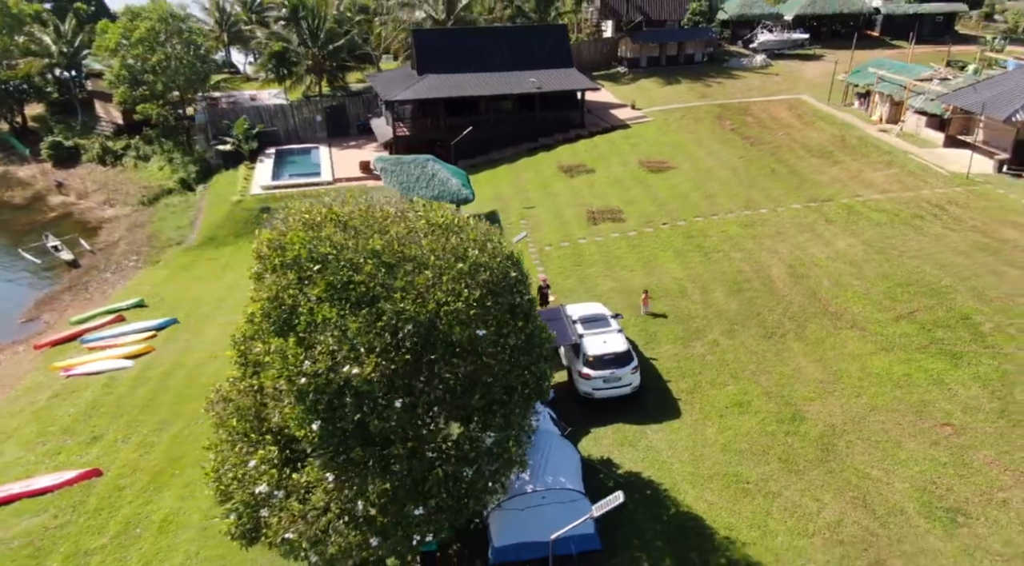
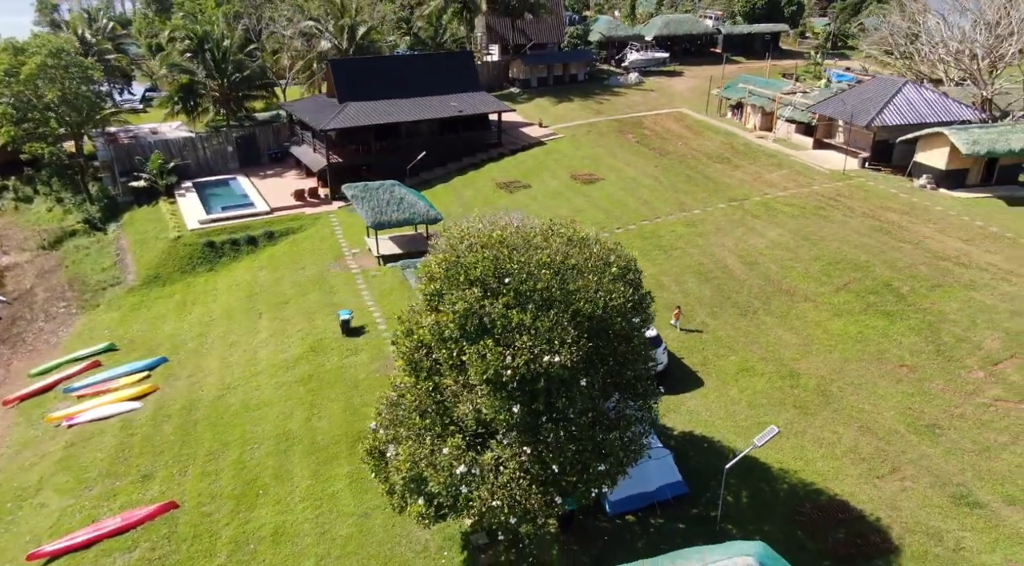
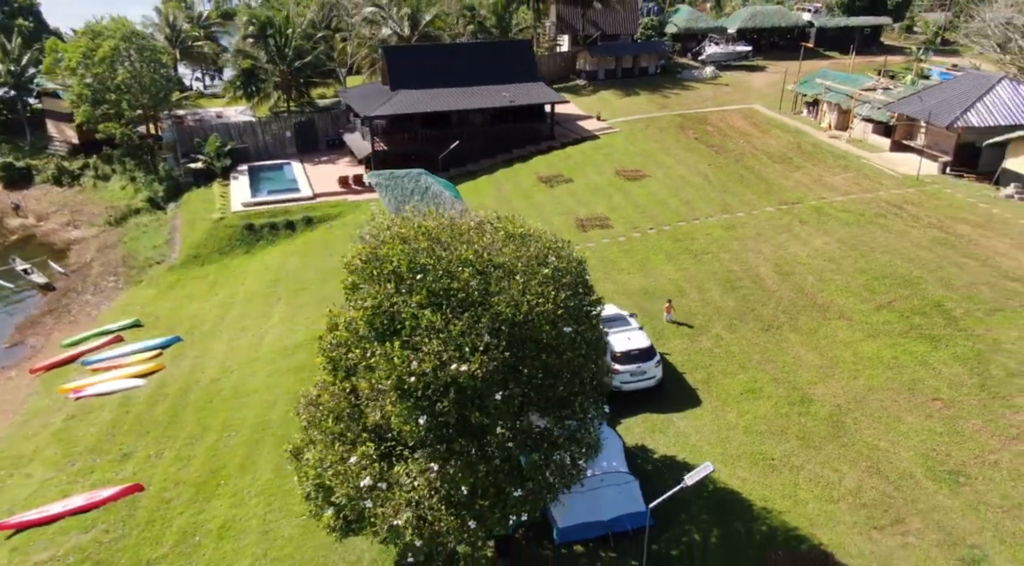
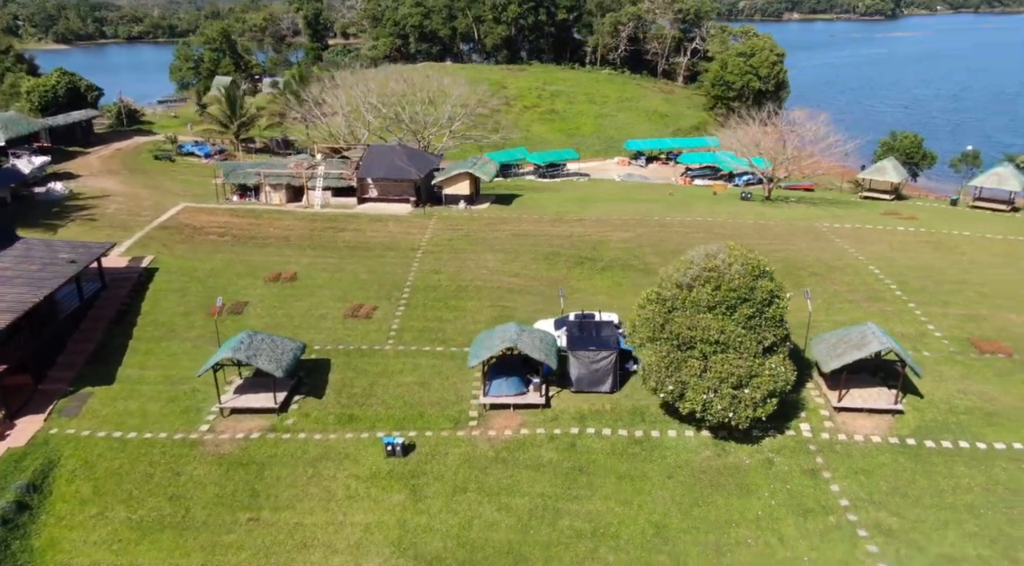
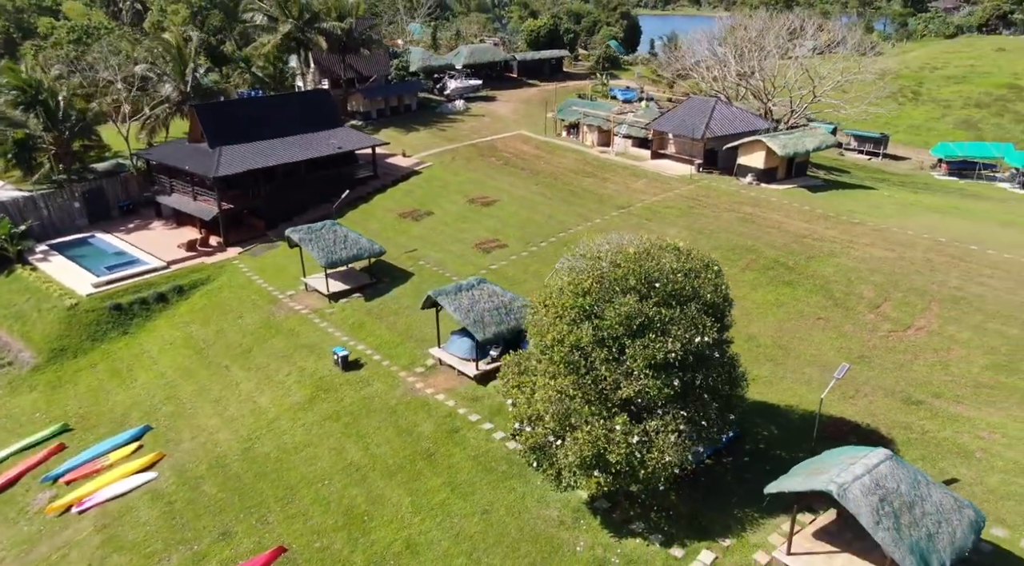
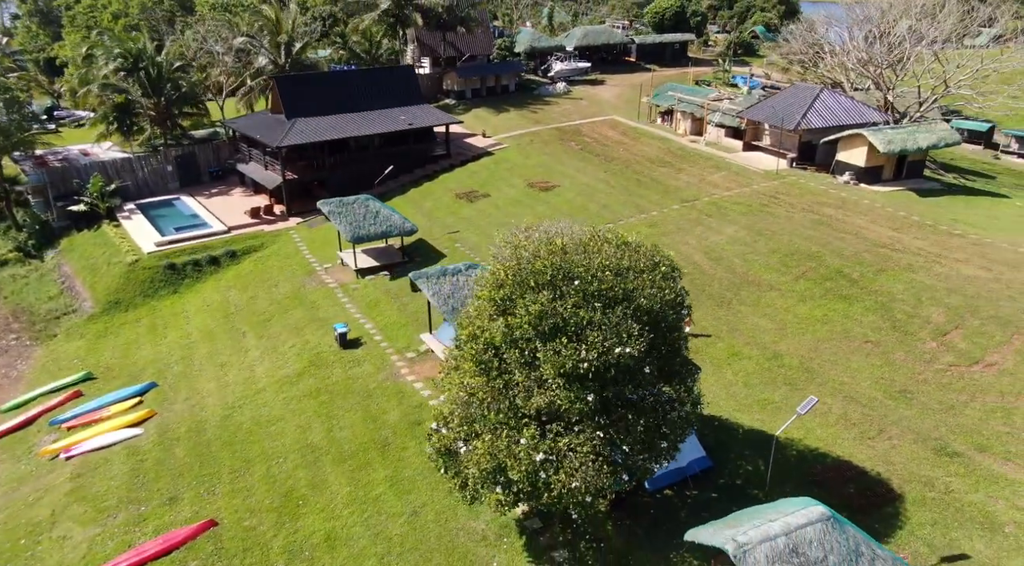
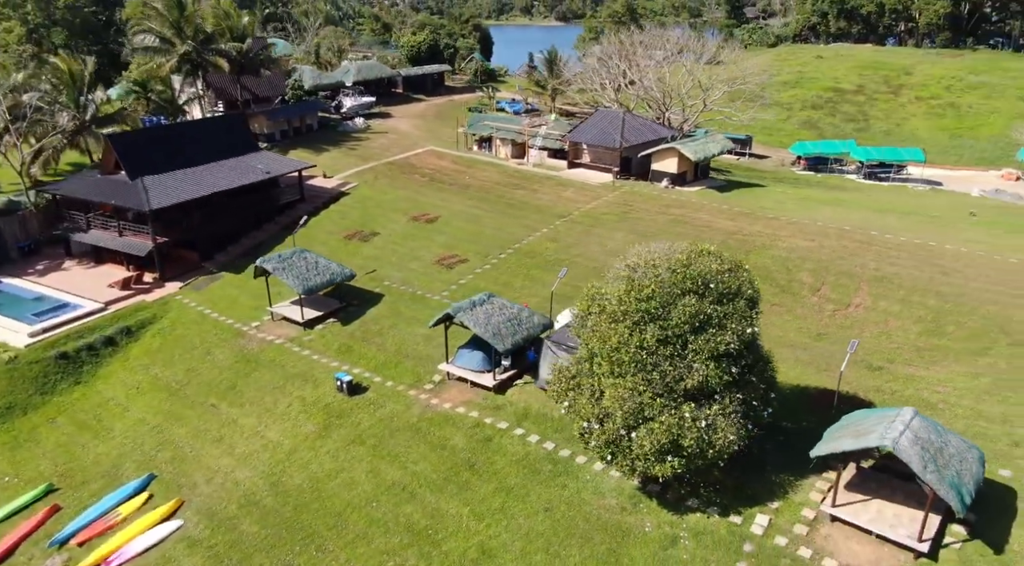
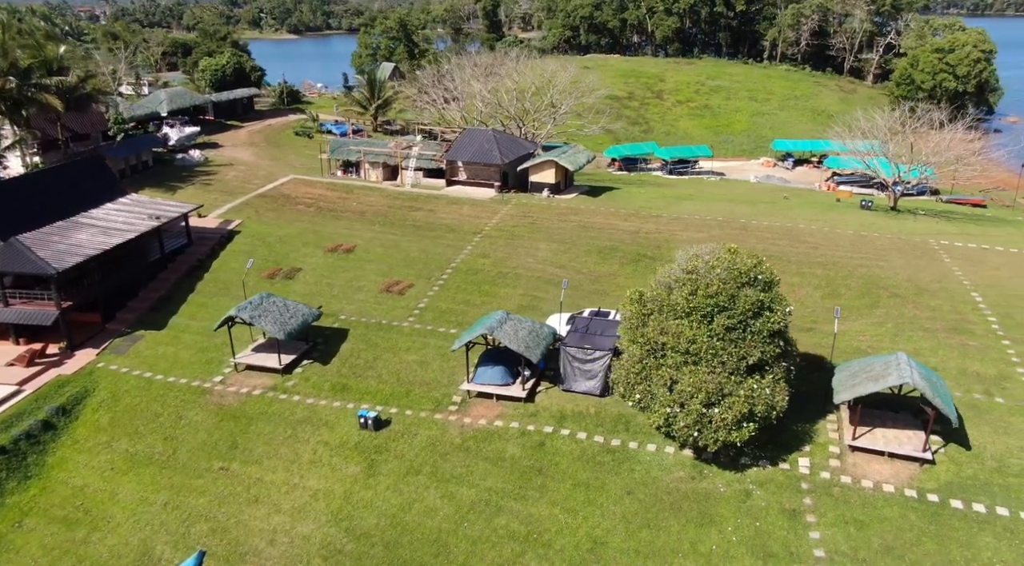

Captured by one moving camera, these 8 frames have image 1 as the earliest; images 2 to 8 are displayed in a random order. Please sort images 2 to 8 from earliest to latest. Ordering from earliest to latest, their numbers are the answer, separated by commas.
3, 2, 6, 5, 7, 8, 4
